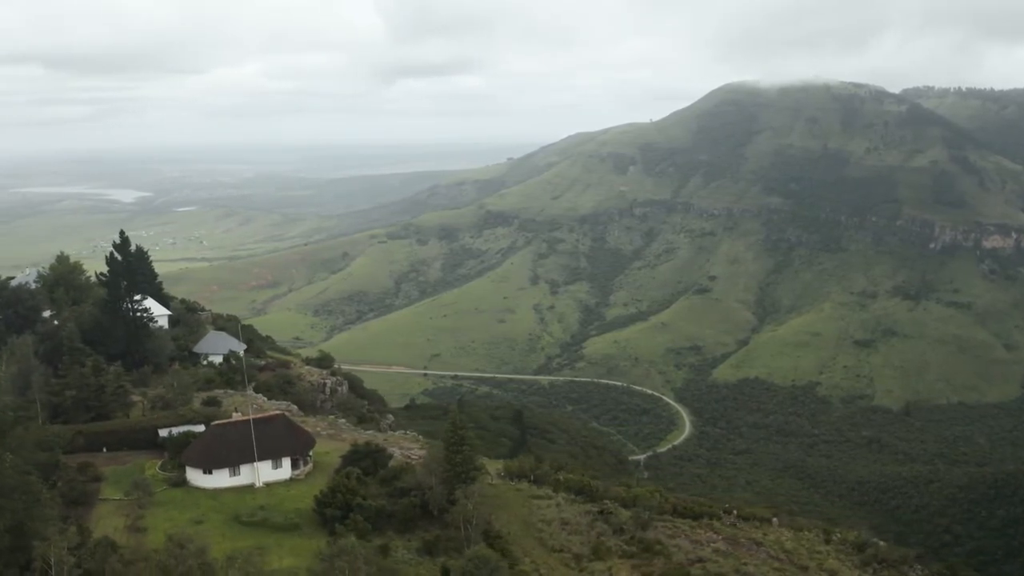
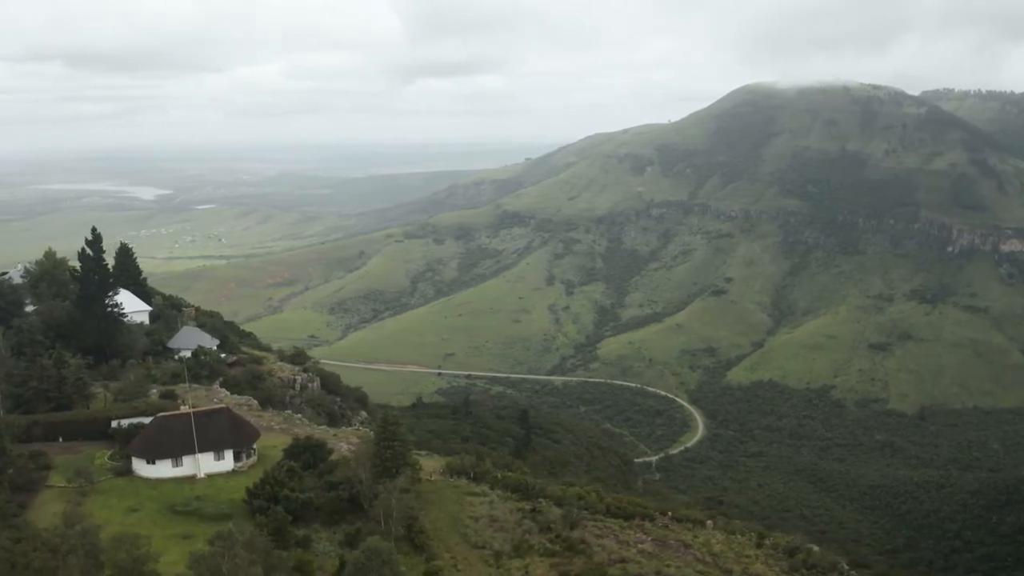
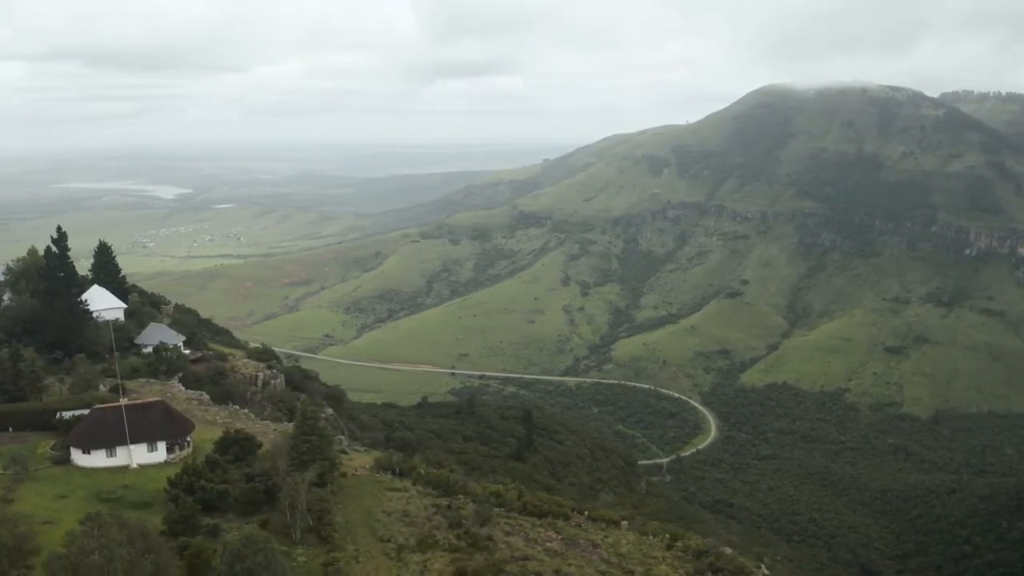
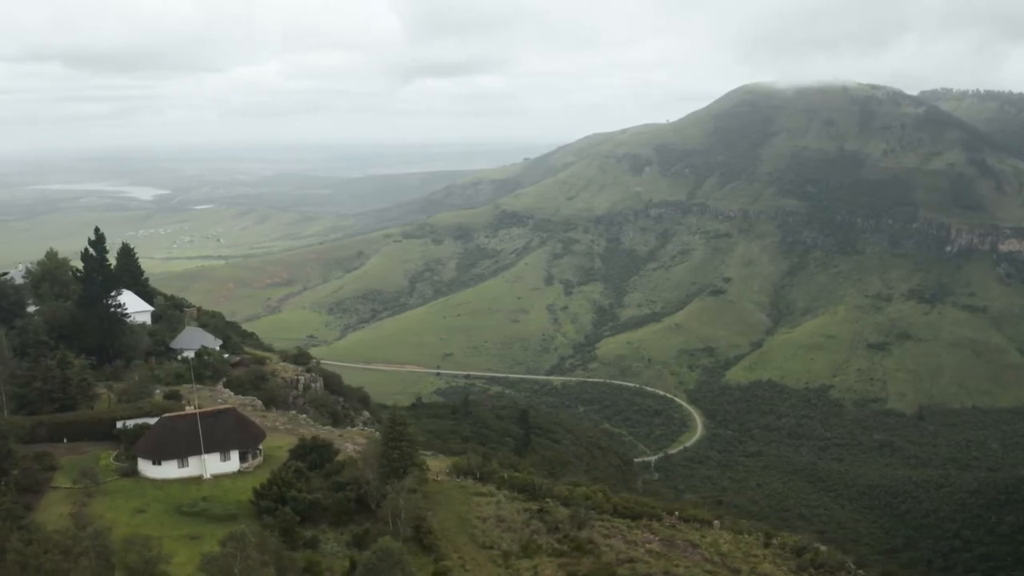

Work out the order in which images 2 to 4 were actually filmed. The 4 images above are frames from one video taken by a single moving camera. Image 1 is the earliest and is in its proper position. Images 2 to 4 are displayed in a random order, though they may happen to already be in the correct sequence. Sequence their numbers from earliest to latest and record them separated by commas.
4, 2, 3
